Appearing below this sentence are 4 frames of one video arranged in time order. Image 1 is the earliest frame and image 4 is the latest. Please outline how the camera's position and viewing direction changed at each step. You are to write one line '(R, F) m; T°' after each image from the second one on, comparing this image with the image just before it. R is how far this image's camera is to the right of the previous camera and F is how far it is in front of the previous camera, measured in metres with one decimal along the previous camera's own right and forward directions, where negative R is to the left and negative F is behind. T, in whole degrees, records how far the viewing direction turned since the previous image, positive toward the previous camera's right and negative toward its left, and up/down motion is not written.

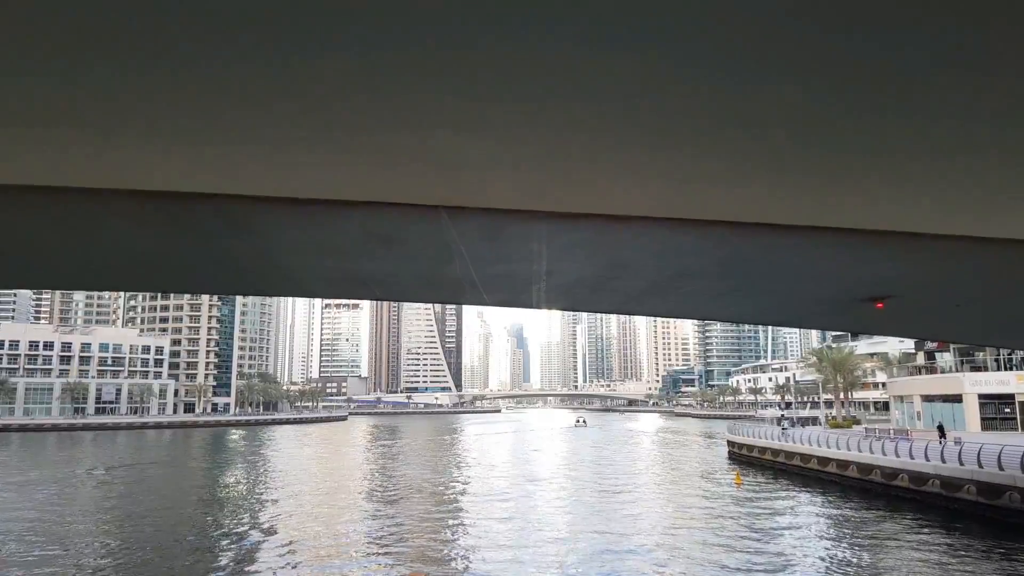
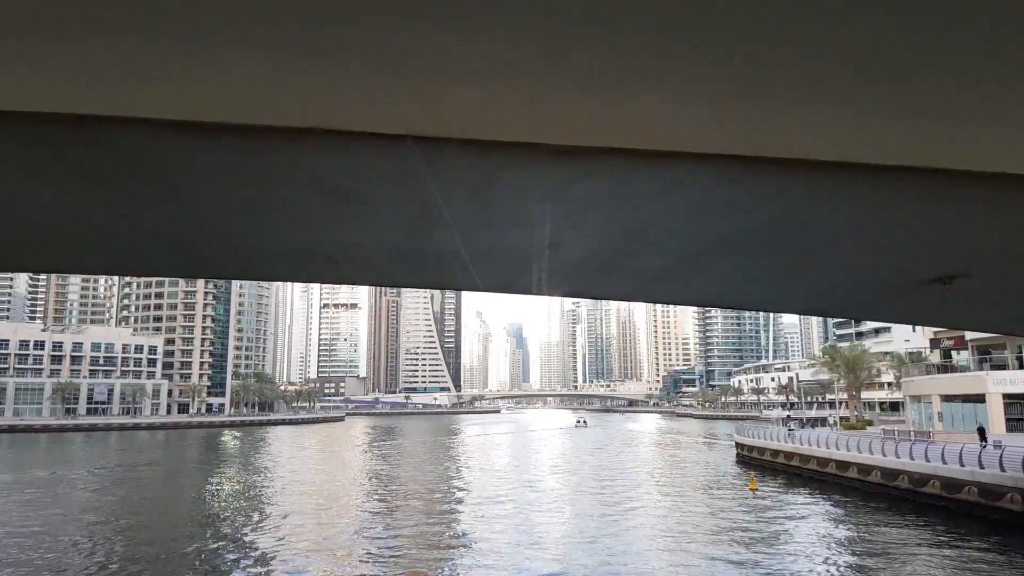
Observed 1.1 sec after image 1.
(0.0, +1.2) m; 0°
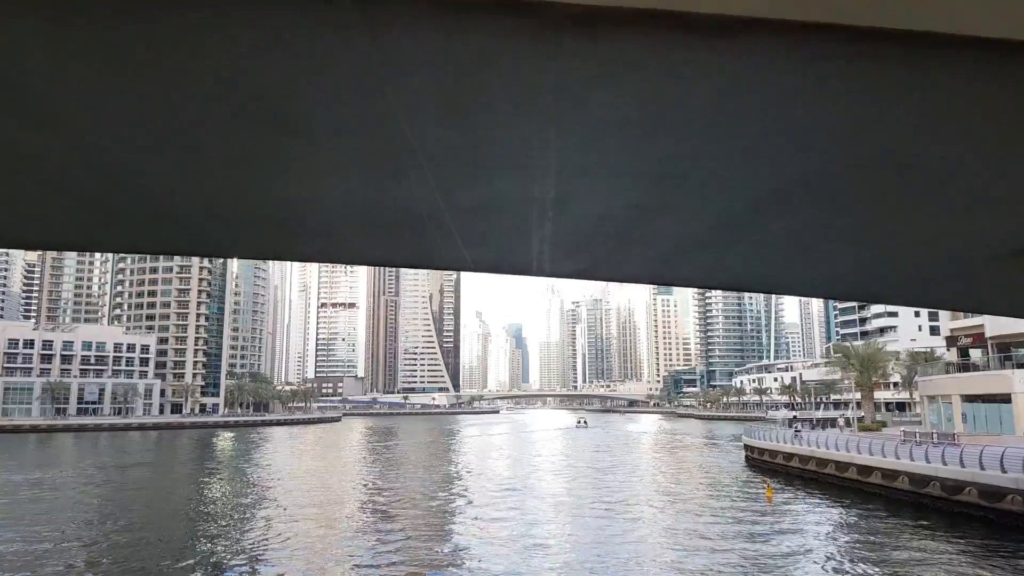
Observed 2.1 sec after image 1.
(0.0, +1.2) m; 0°
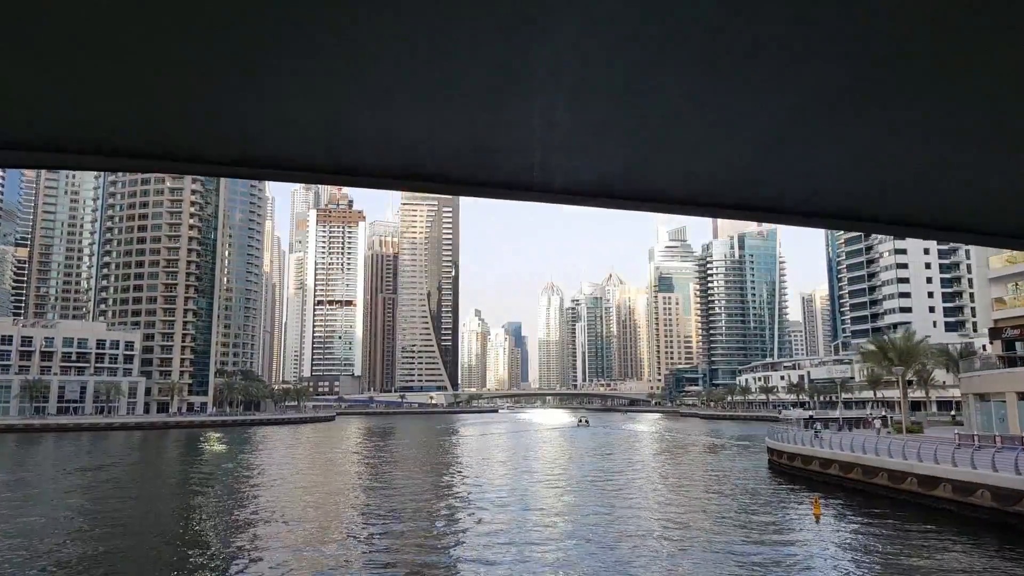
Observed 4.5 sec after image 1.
(+0.1, +2.6) m; 0°
